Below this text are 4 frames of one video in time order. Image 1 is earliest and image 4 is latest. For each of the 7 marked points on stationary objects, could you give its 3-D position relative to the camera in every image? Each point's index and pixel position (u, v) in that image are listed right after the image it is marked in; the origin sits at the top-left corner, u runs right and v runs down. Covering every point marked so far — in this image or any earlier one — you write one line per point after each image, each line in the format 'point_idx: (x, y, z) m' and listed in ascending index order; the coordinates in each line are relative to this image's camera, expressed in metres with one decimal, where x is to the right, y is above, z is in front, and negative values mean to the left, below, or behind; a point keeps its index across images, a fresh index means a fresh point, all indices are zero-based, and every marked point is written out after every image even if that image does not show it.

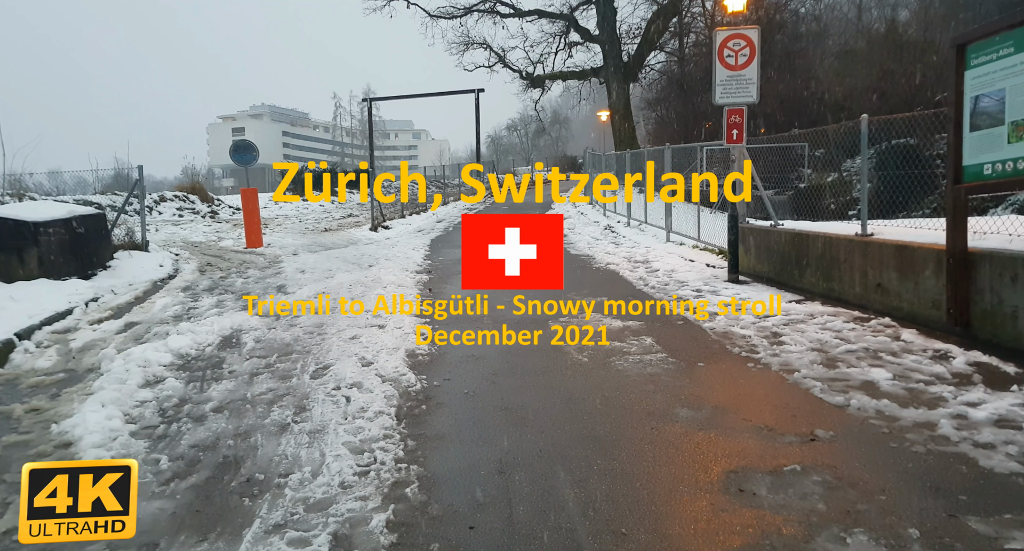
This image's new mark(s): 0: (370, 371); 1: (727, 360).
0: (-1.1, -0.8, +6.3) m
1: (+1.8, -0.7, +6.4) m
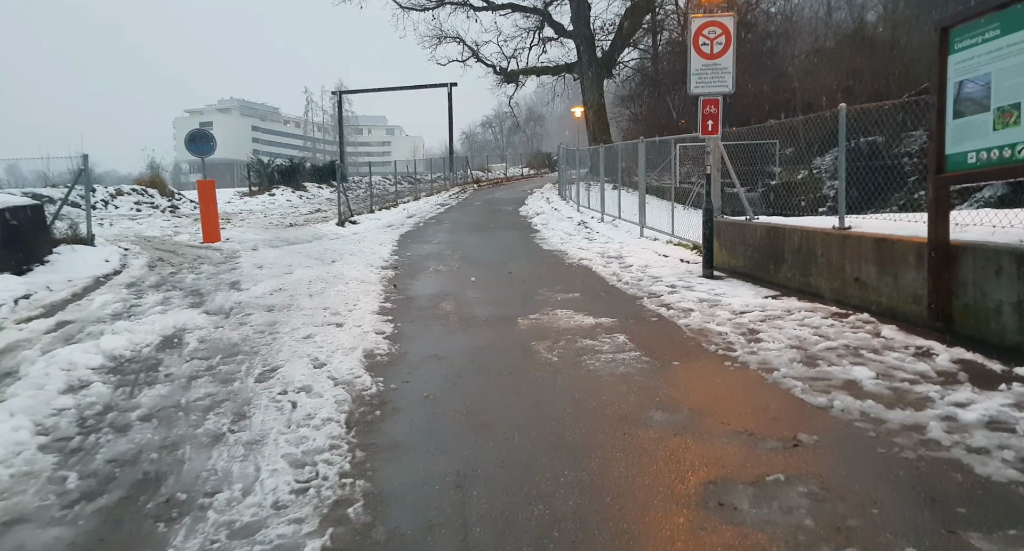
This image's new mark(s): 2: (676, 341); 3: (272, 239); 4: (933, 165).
0: (-1.4, -0.7, +5.8) m
1: (+1.5, -0.6, +6.0) m
2: (+1.4, -0.6, +6.6) m
3: (-4.9, +0.7, +15.7) m
4: (+3.4, +0.9, +6.3) m
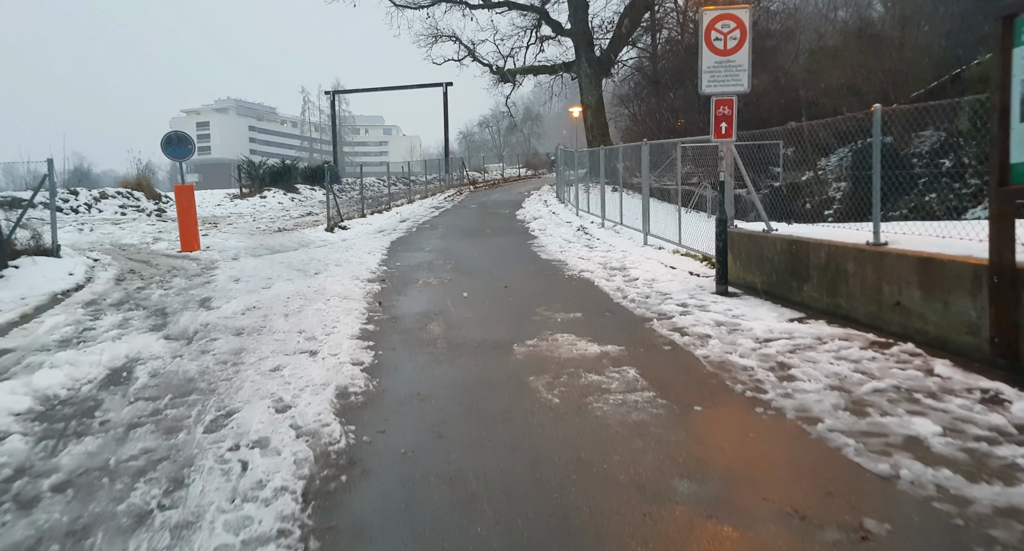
0: (-1.5, -0.9, +5.0) m
1: (+1.5, -0.8, +5.2) m
2: (+1.4, -0.8, +5.7) m
3: (-5.0, +0.6, +14.9) m
4: (+3.4, +0.7, +5.4) m
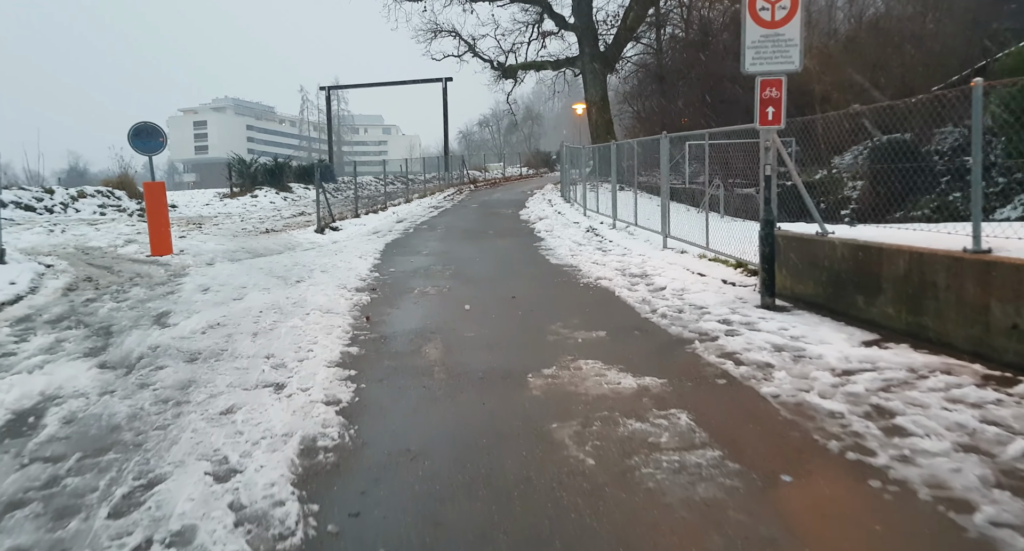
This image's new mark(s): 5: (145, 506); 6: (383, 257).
0: (-1.4, -1.0, +3.6) m
1: (+1.6, -1.0, +3.8) m
2: (+1.5, -0.9, +4.4) m
3: (-4.9, +0.4, +13.5) m
4: (+3.5, +0.6, +4.1) m
5: (-1.7, -1.1, +3.6) m
6: (-2.2, +0.3, +13.1) m
